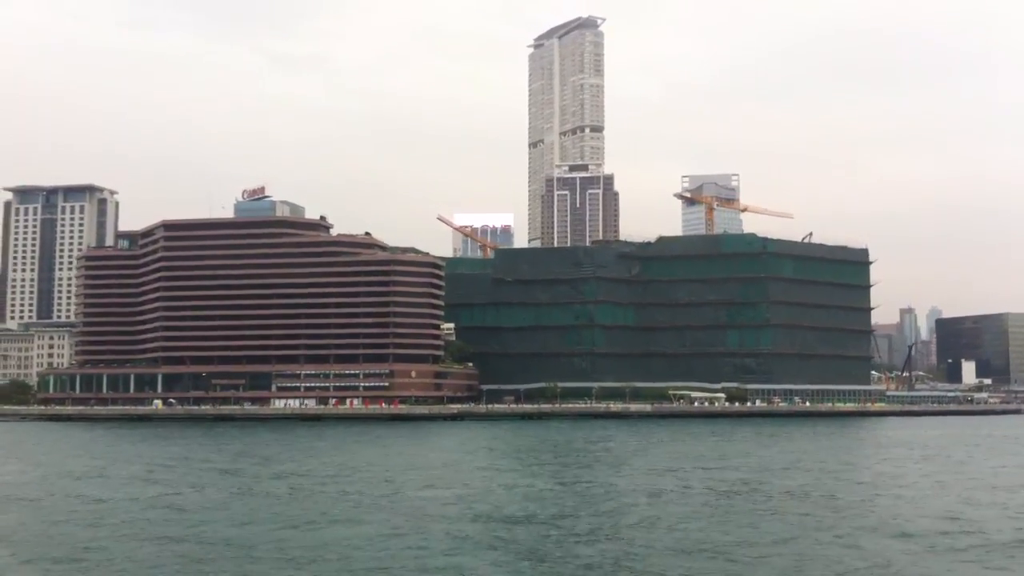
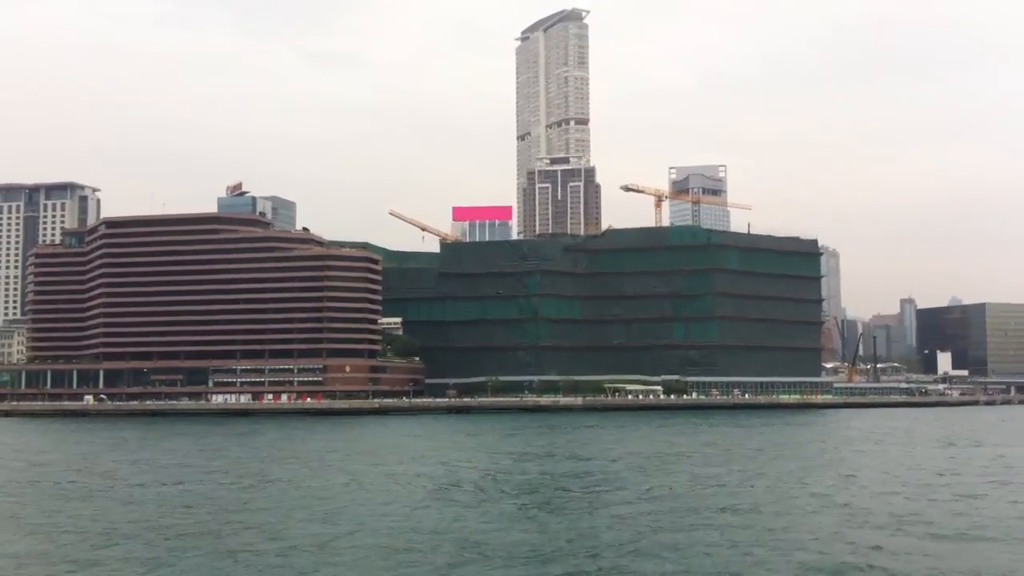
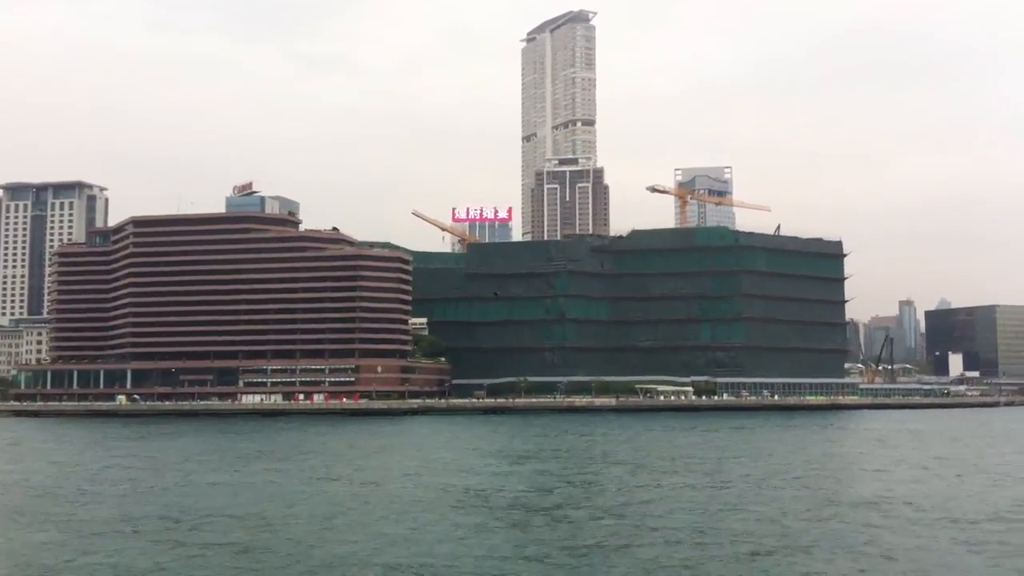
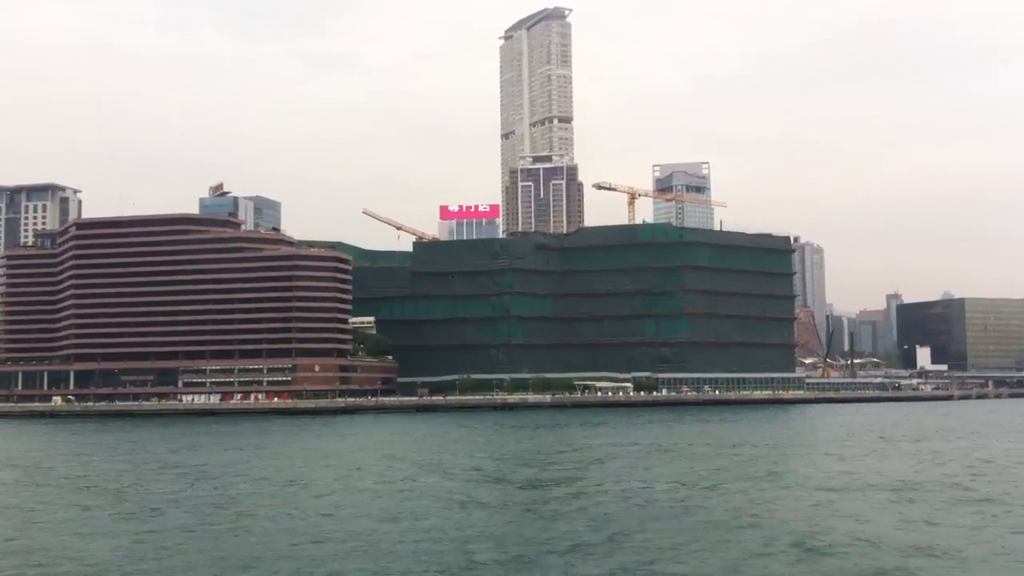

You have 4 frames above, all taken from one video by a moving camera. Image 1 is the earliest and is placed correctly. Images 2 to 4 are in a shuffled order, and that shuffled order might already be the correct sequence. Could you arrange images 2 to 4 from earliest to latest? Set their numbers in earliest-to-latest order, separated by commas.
3, 2, 4
